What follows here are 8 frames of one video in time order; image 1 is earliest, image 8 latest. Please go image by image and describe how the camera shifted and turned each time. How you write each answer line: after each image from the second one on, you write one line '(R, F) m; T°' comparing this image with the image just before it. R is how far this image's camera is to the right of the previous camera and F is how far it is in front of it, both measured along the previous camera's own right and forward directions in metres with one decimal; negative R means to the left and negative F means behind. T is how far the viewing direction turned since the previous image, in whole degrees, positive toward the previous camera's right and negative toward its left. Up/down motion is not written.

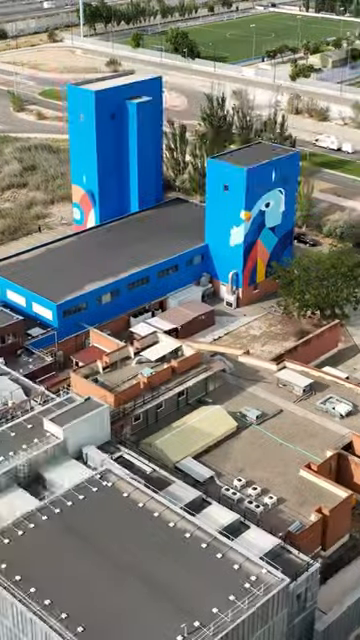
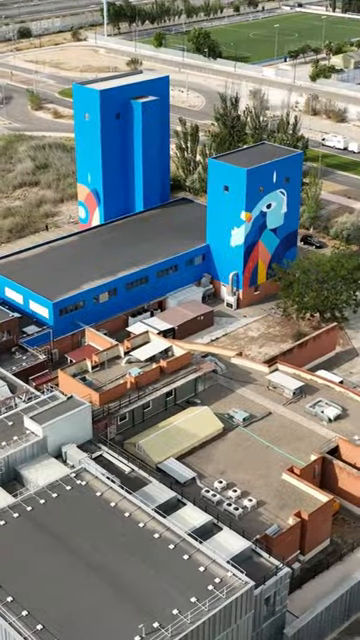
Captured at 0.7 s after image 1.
(+1.8, +0.1) m; -2°
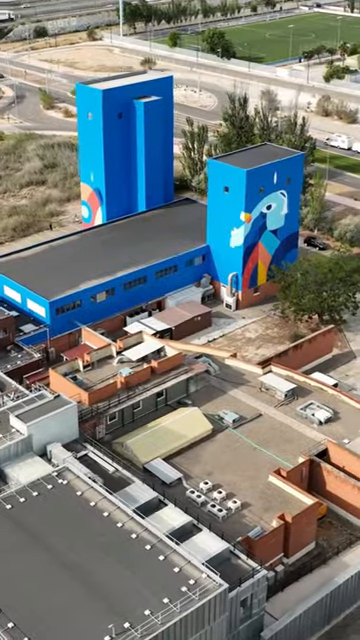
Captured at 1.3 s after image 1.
(+1.3, 0.0) m; -1°
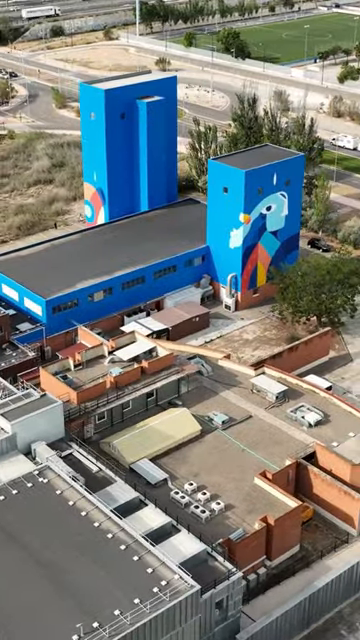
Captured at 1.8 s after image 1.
(+1.4, 0.0) m; -1°
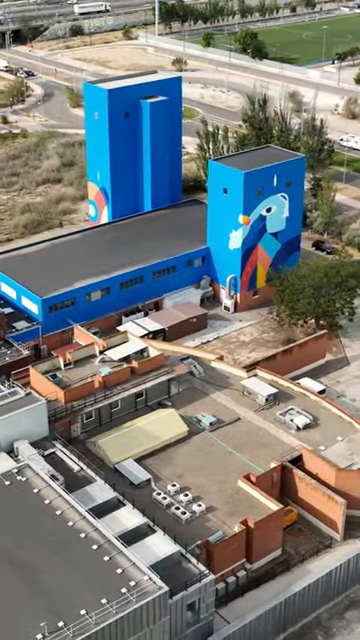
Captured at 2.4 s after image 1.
(+1.5, 0.0) m; -2°
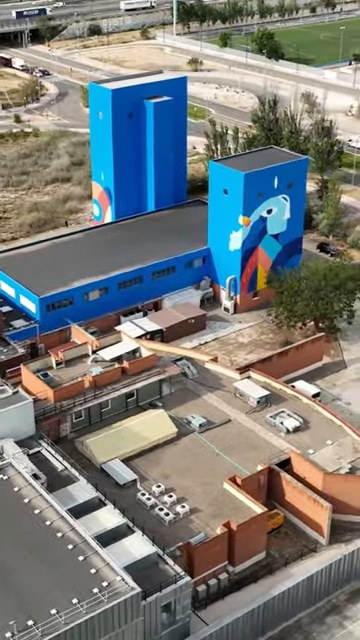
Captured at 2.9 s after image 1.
(+1.4, 0.0) m; -2°
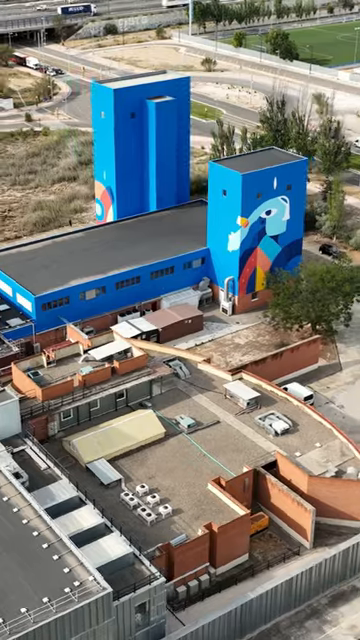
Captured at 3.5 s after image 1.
(+1.4, 0.0) m; -1°
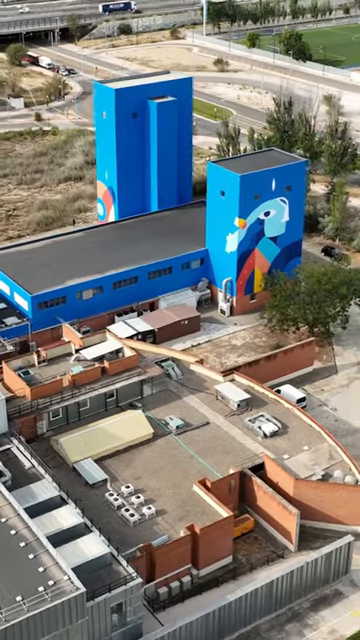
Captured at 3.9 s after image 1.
(+1.3, 0.0) m; -1°
